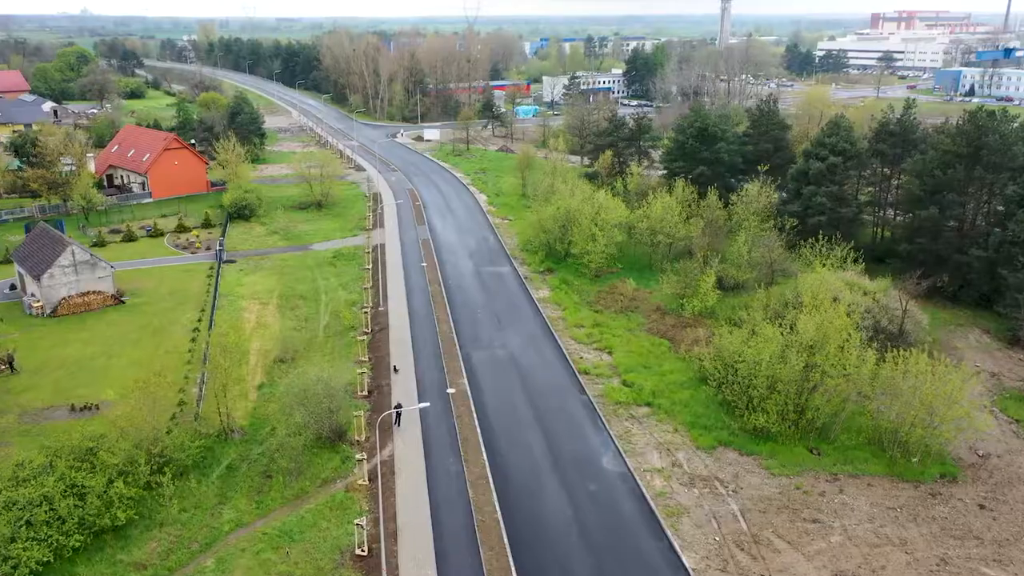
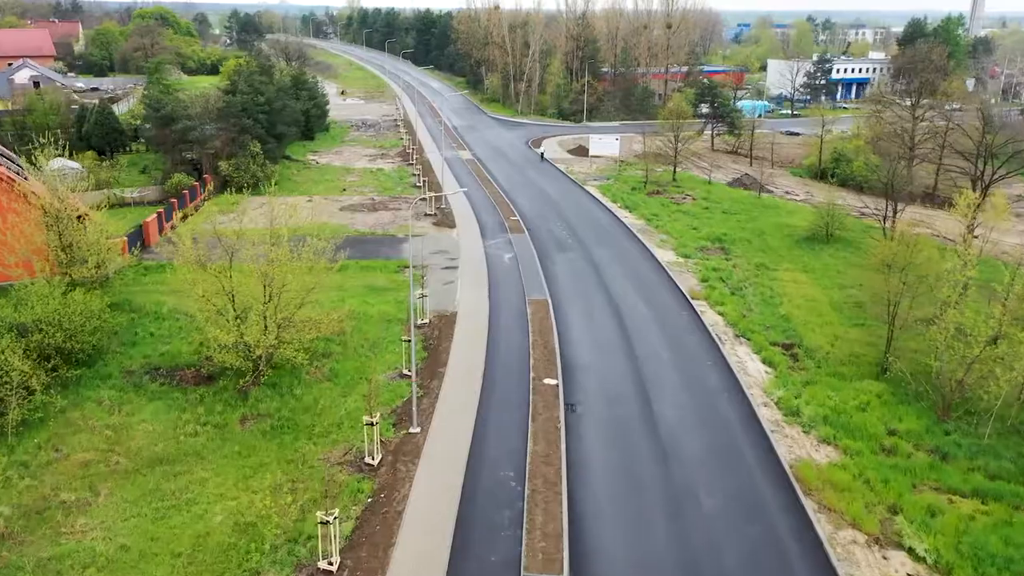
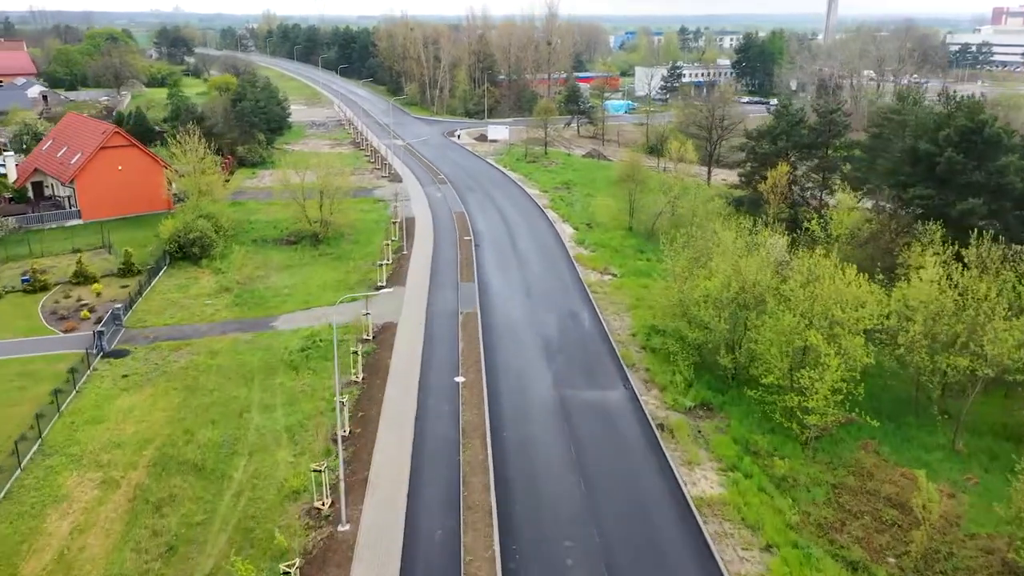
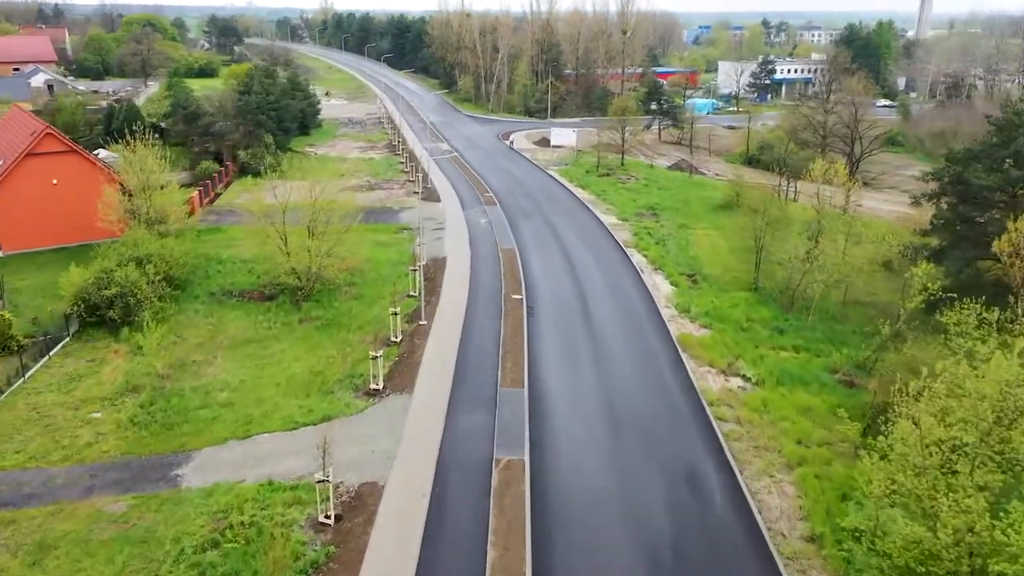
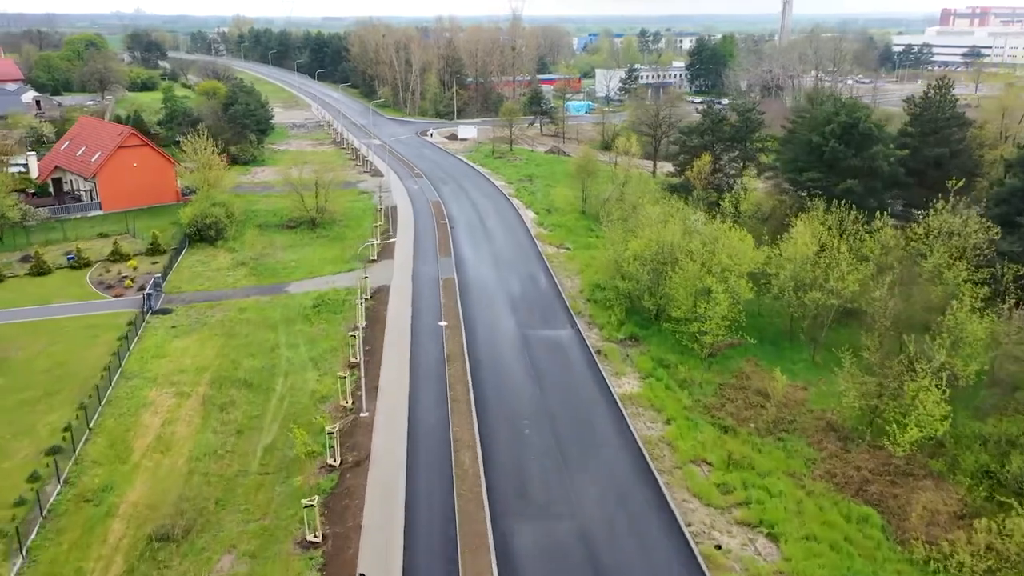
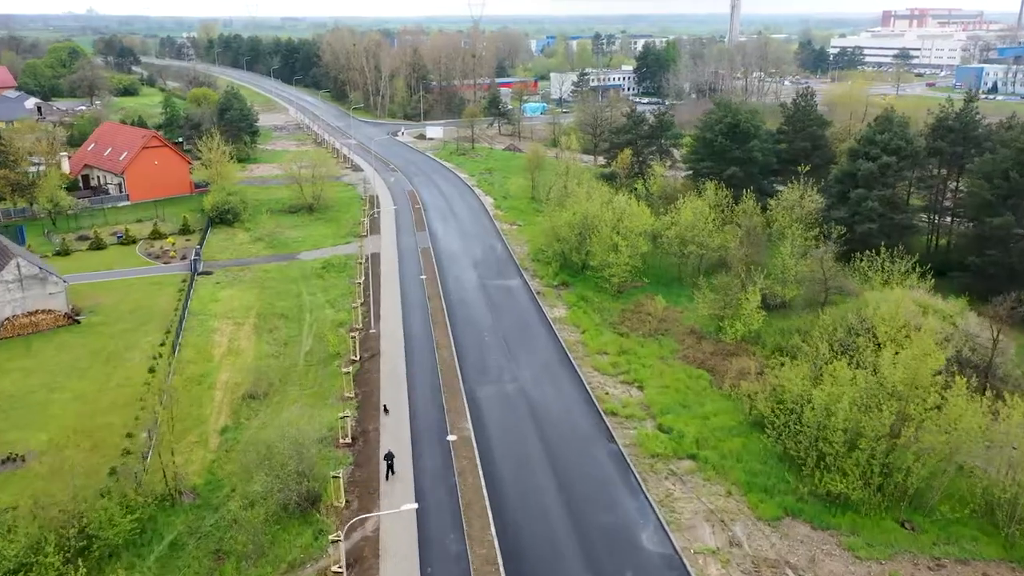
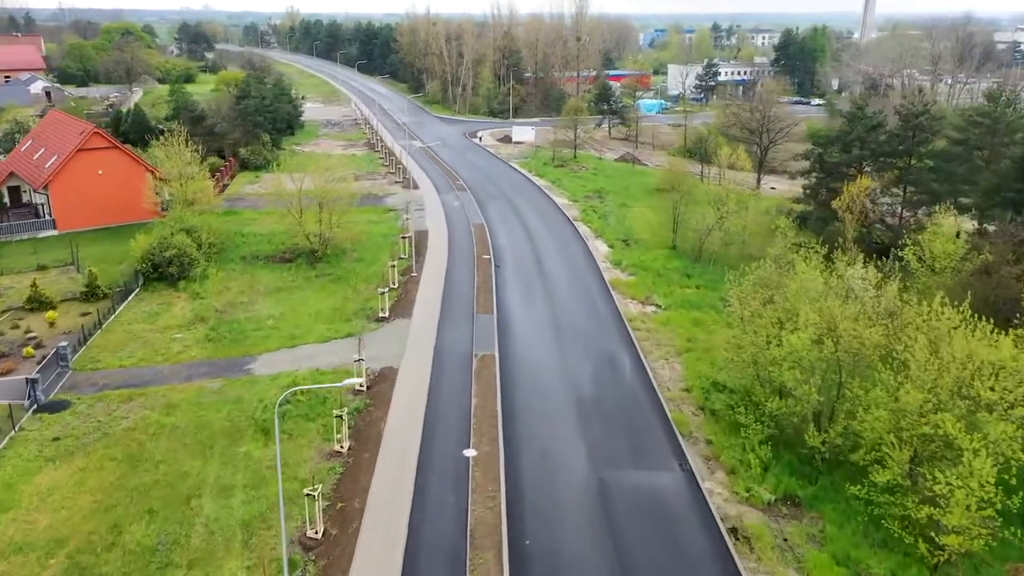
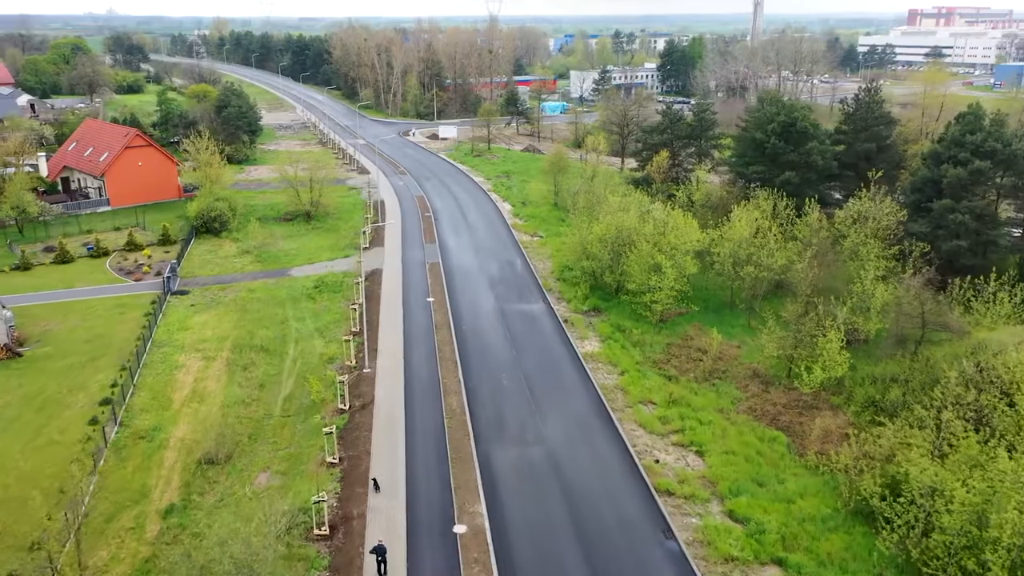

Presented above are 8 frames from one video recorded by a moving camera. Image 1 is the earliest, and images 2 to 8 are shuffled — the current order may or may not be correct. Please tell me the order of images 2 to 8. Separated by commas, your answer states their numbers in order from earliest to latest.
6, 8, 5, 3, 7, 4, 2
